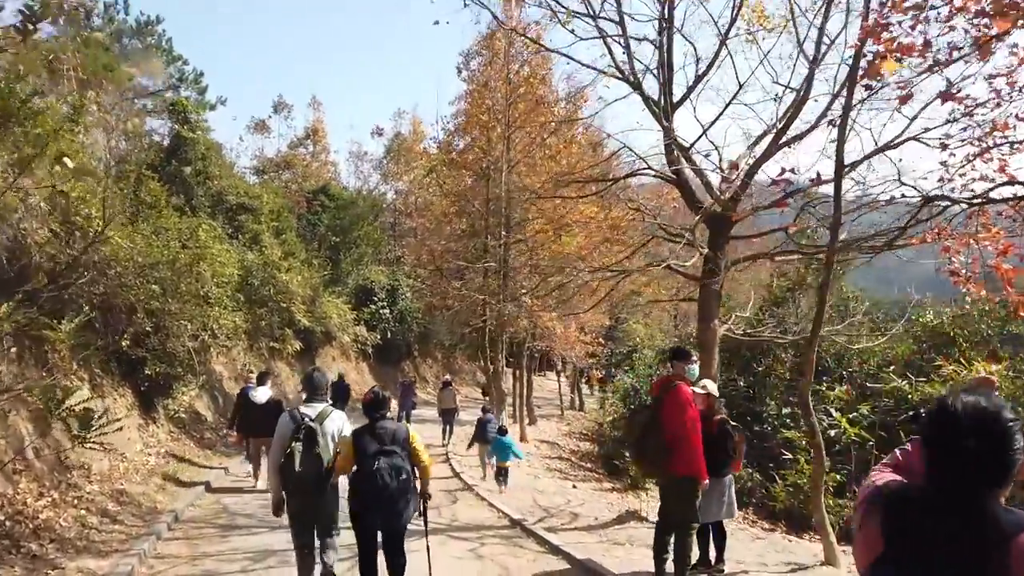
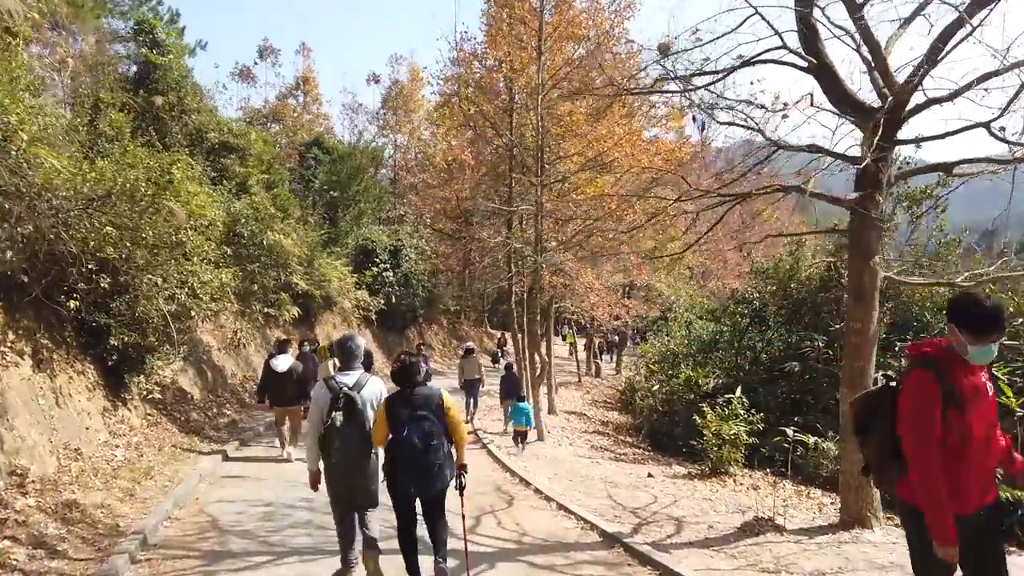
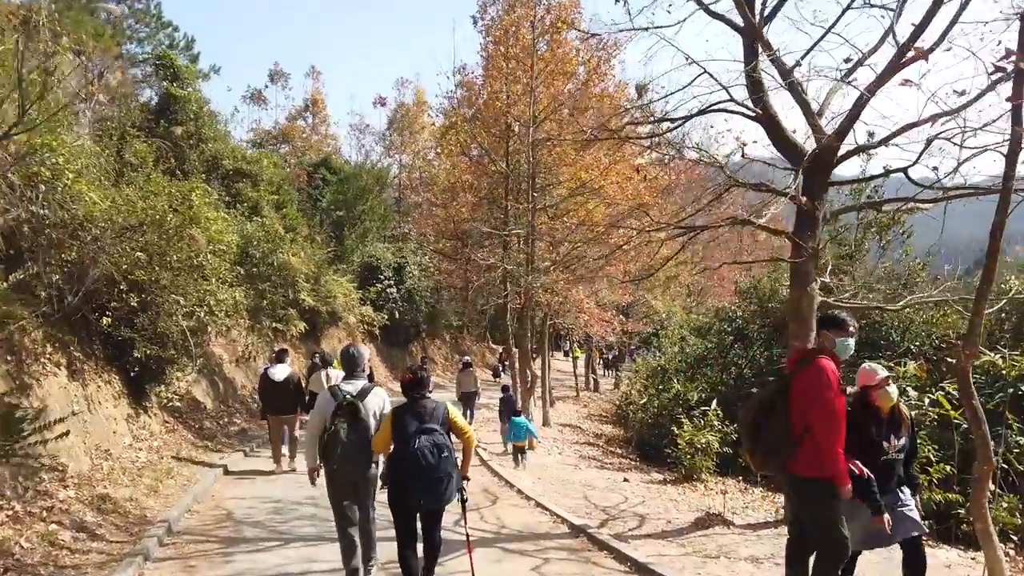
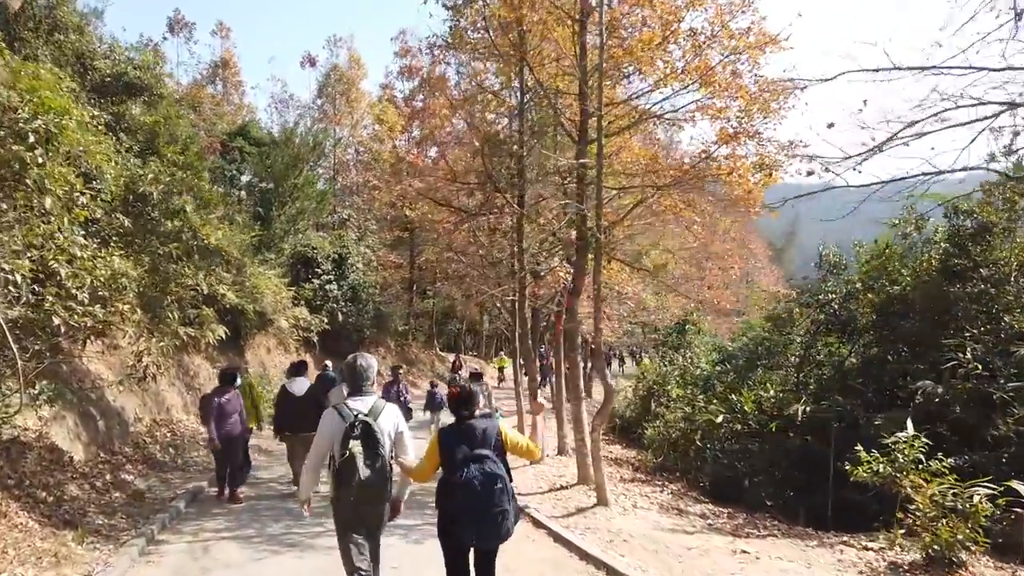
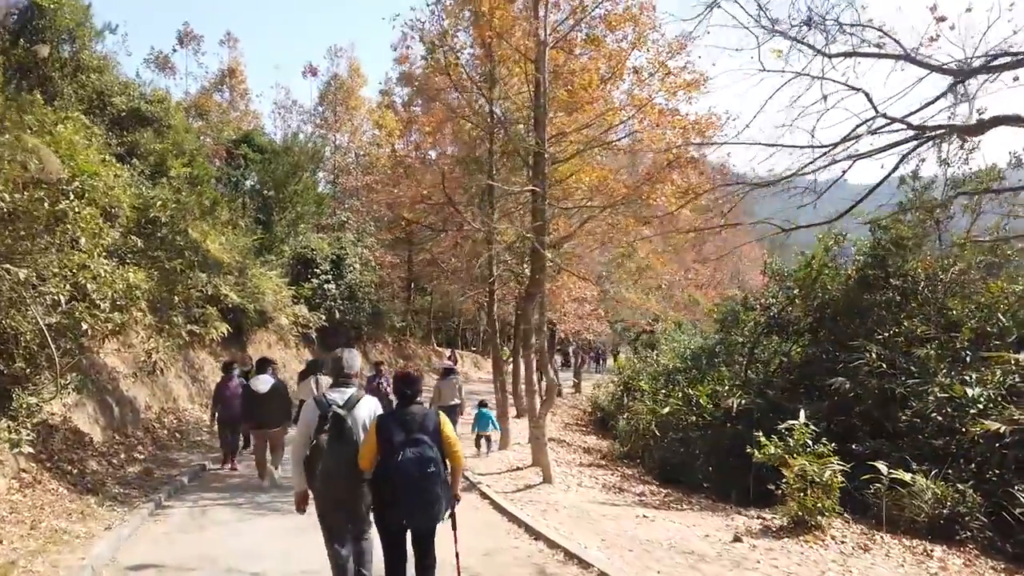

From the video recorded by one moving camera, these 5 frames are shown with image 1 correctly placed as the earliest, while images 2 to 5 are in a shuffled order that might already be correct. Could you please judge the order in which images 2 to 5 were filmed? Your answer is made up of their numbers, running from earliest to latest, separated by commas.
3, 2, 5, 4
